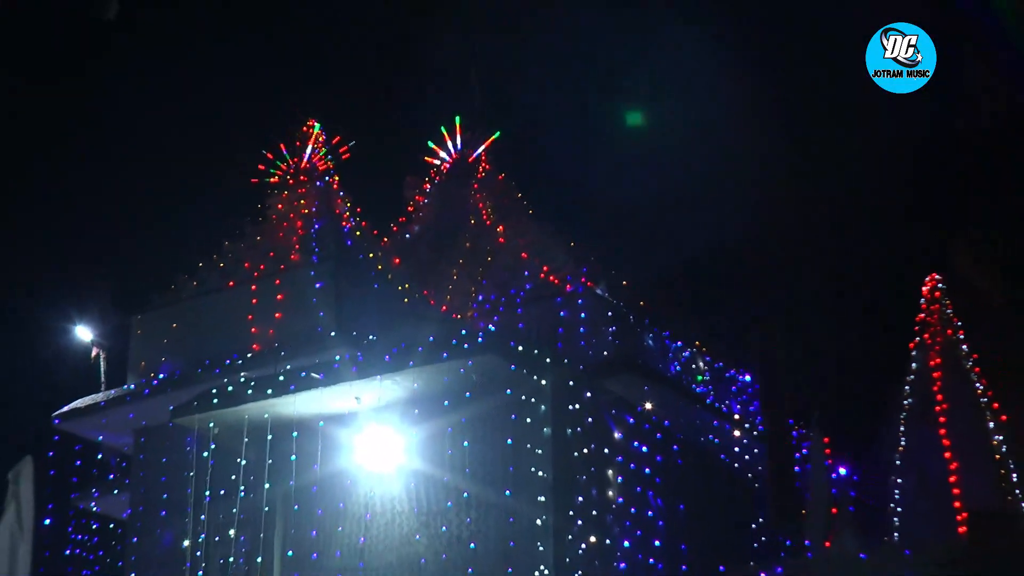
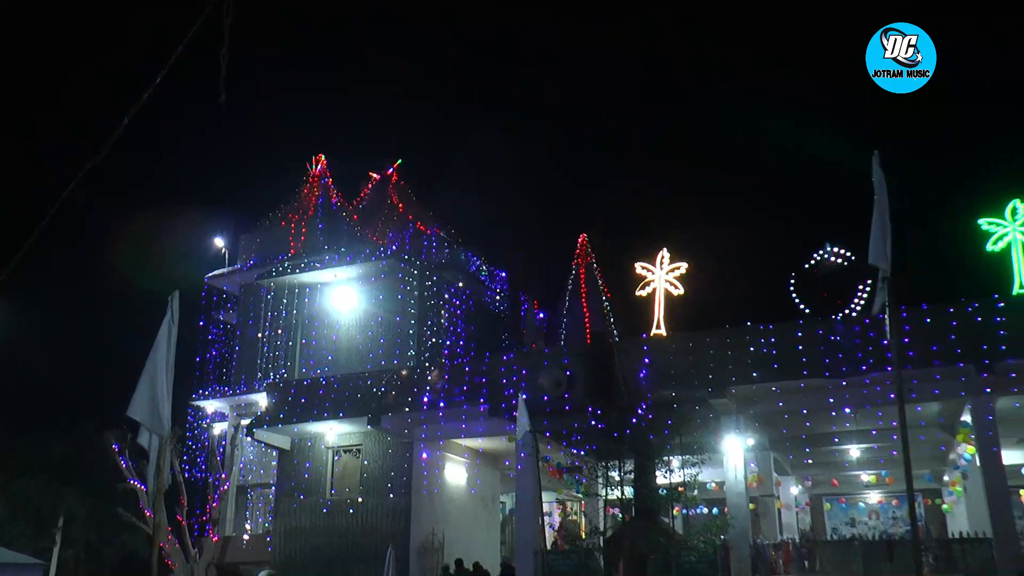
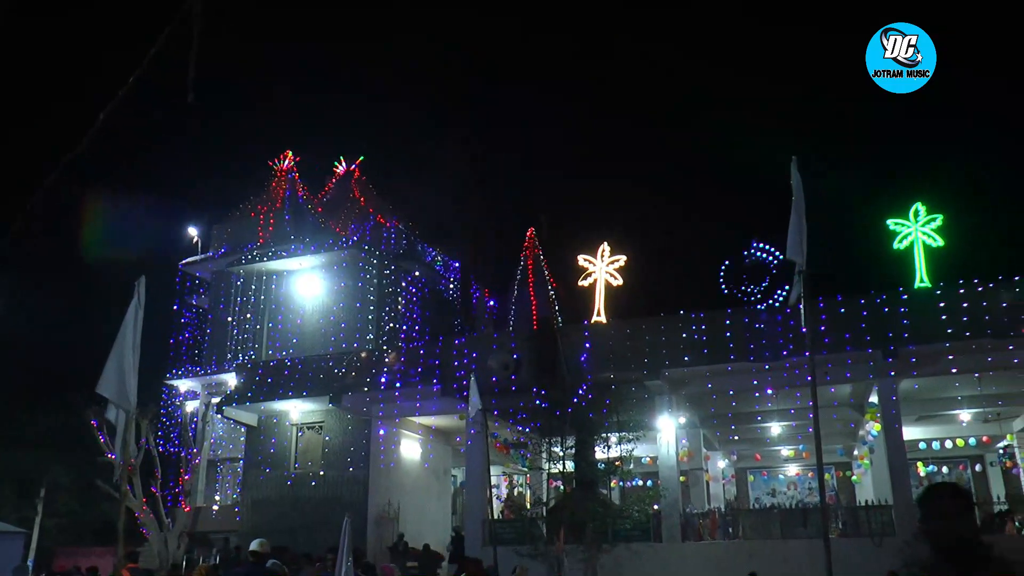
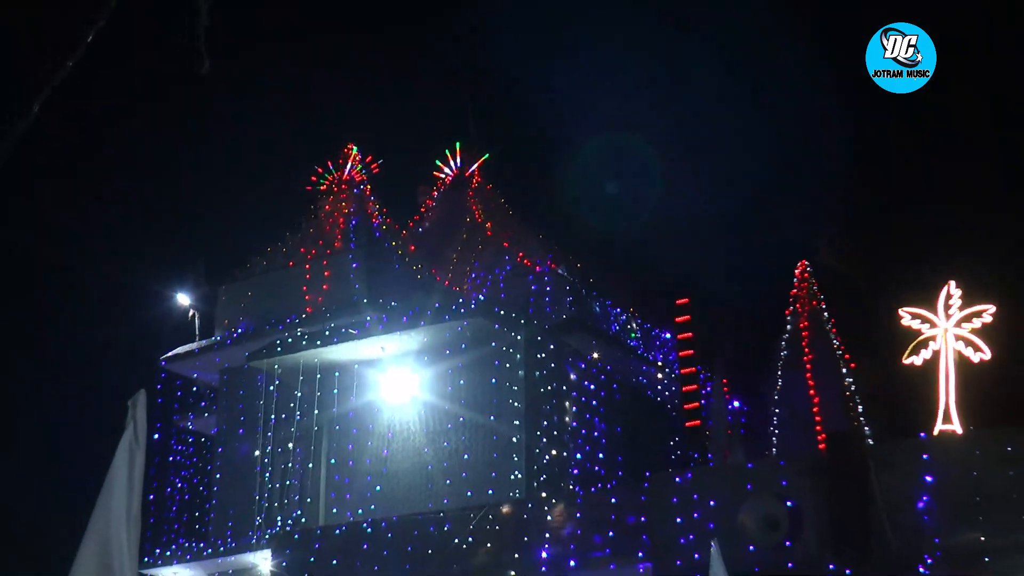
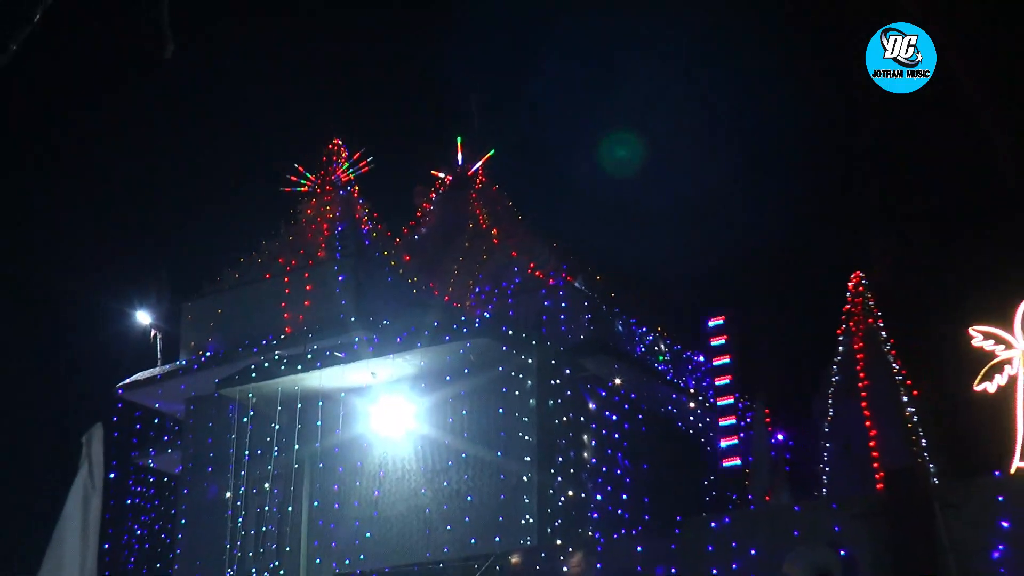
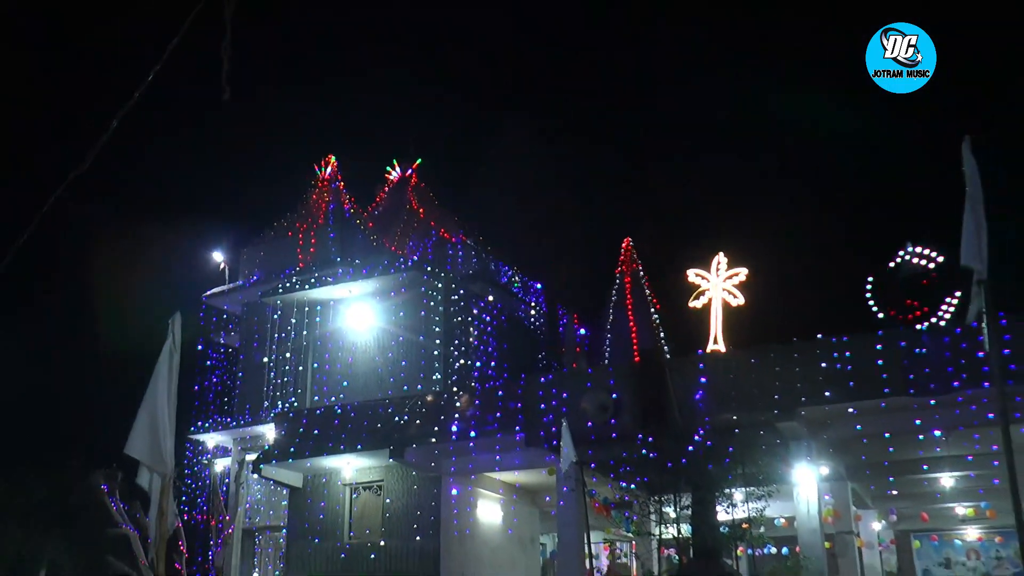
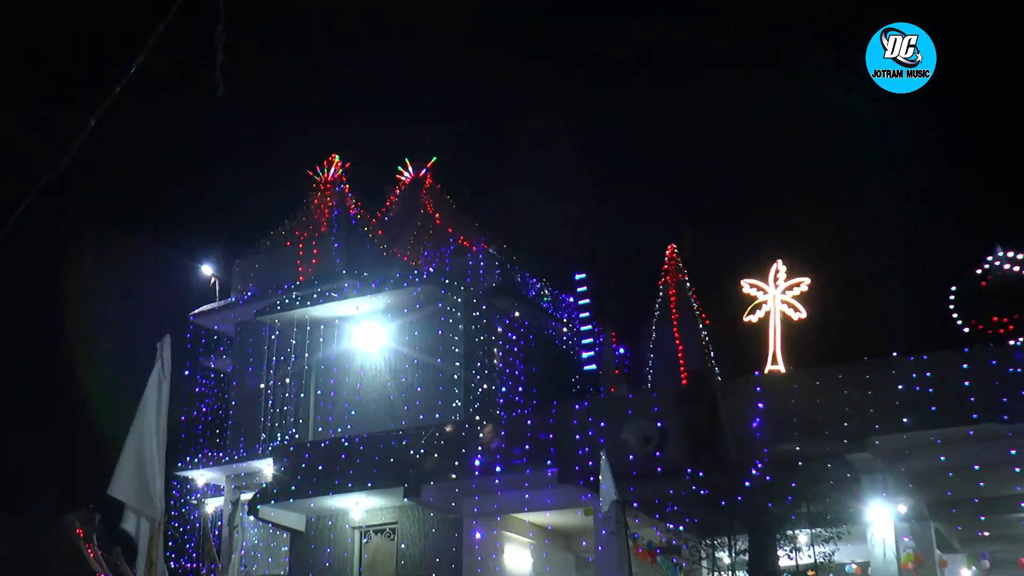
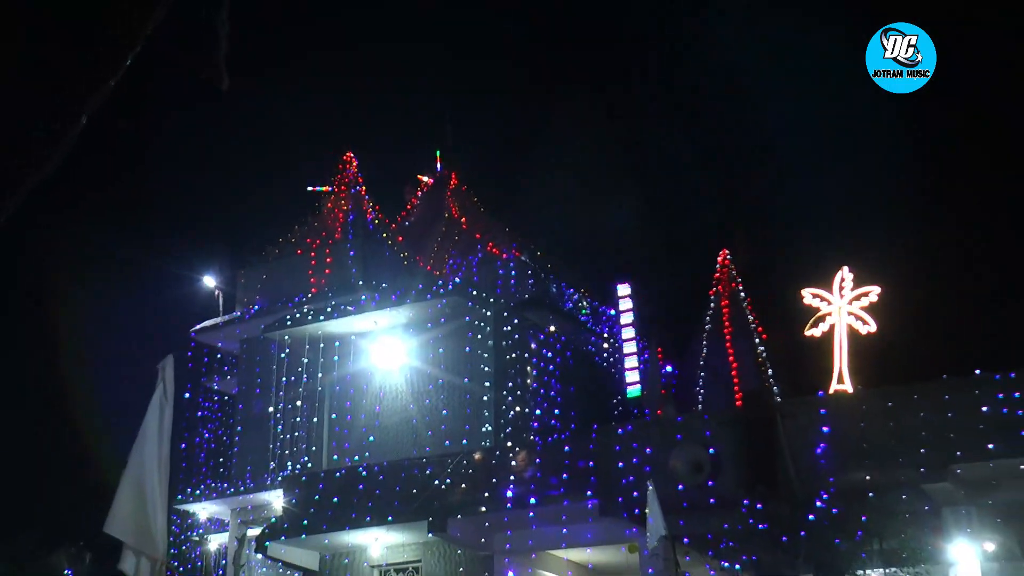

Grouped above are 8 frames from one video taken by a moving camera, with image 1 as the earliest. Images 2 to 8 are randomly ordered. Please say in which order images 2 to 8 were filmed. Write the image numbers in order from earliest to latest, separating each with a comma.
5, 4, 8, 7, 6, 2, 3
